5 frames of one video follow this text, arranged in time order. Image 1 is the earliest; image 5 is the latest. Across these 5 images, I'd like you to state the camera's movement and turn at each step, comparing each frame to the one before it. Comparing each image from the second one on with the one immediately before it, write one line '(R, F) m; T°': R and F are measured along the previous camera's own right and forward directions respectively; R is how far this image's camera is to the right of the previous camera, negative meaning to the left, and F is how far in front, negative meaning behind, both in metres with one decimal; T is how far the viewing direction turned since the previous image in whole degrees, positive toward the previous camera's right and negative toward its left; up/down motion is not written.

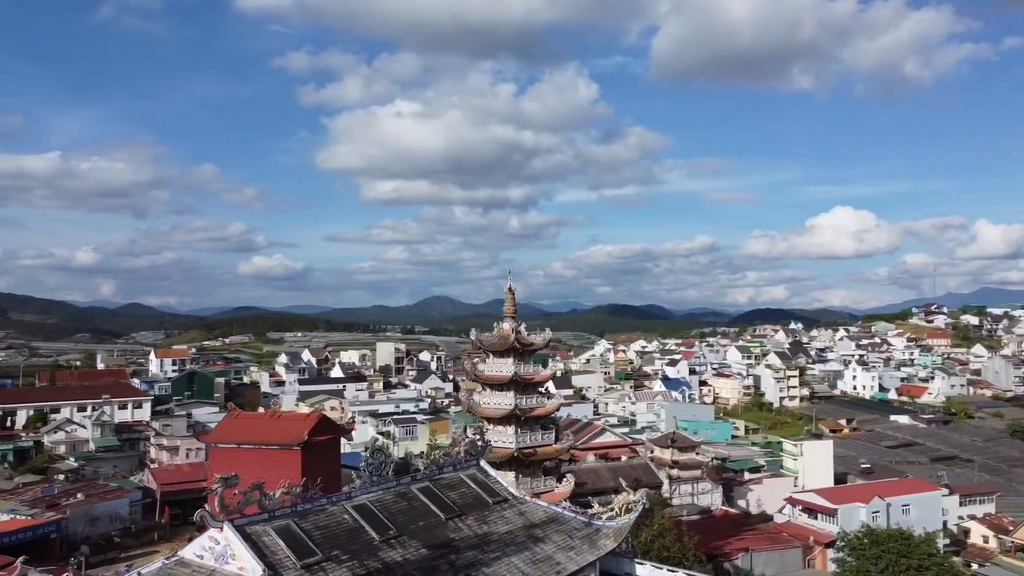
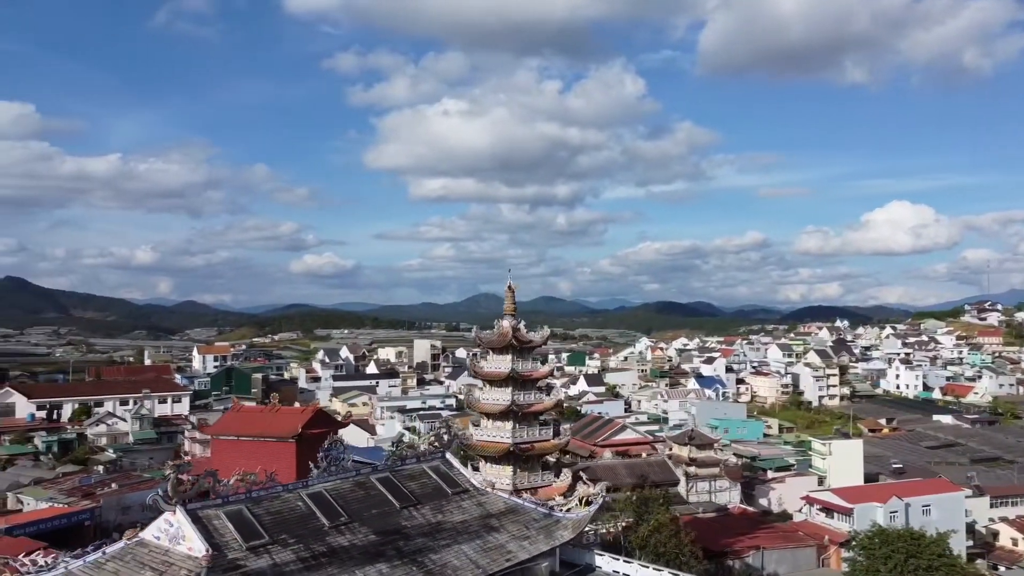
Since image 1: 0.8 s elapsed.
(+1.3, -0.4) m; -3°
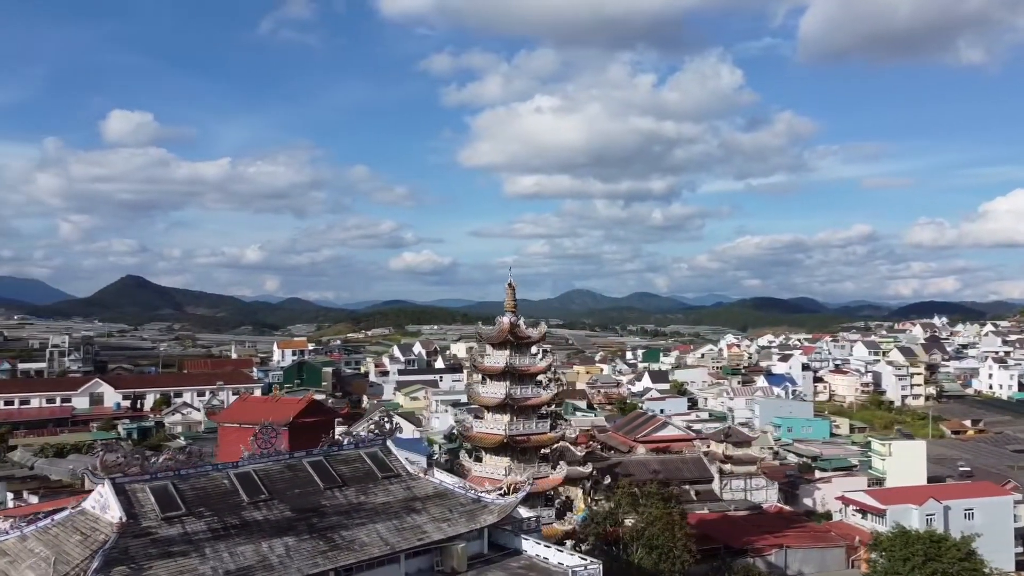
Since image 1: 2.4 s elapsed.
(+2.7, -0.6) m; -7°
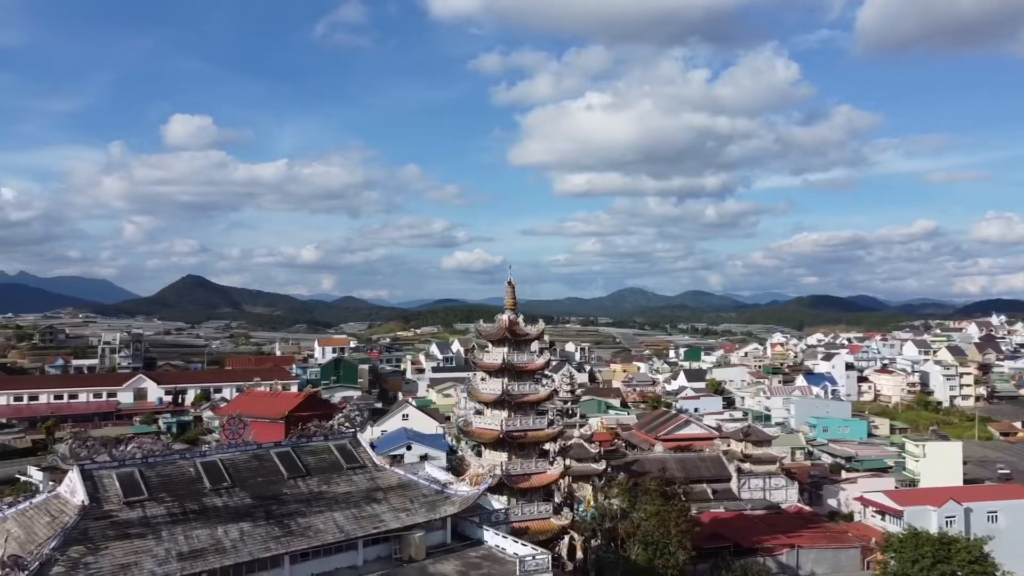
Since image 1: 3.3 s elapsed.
(+1.5, -0.3) m; -4°
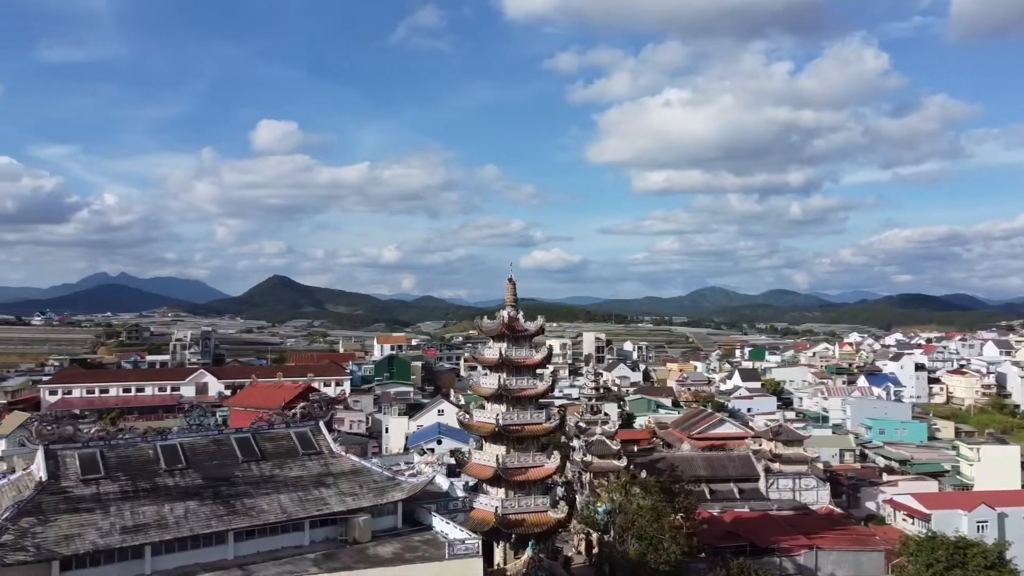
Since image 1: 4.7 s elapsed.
(+2.3, -0.3) m; -6°
